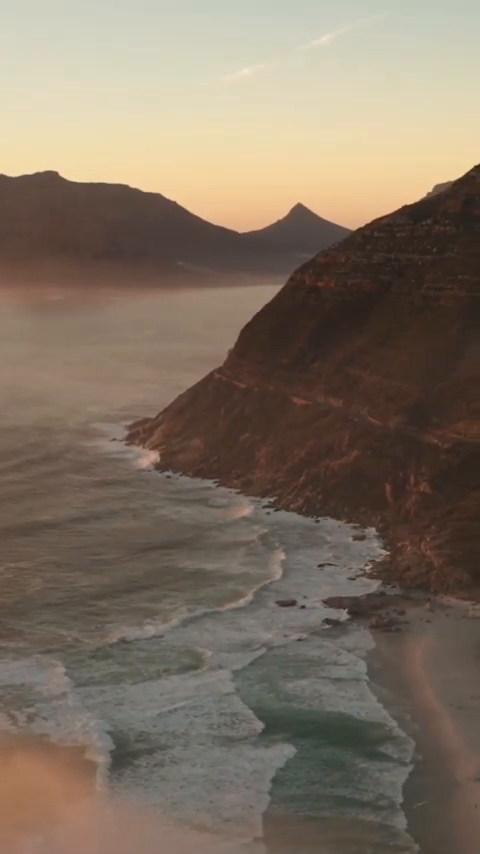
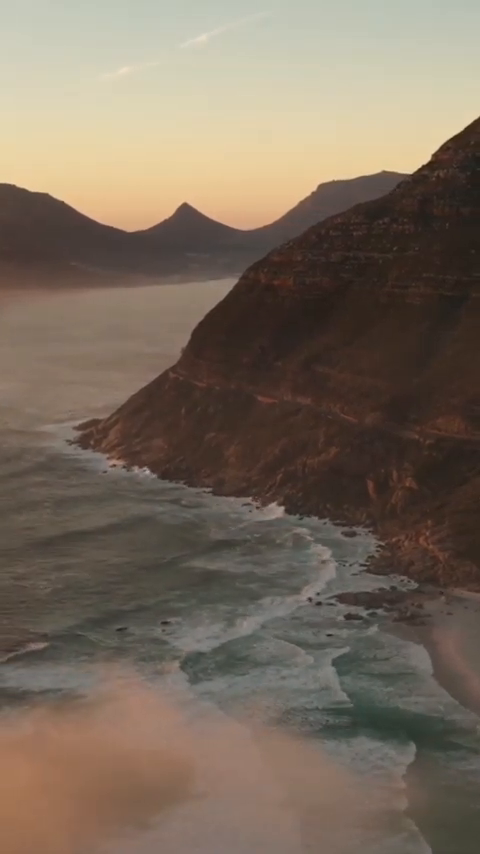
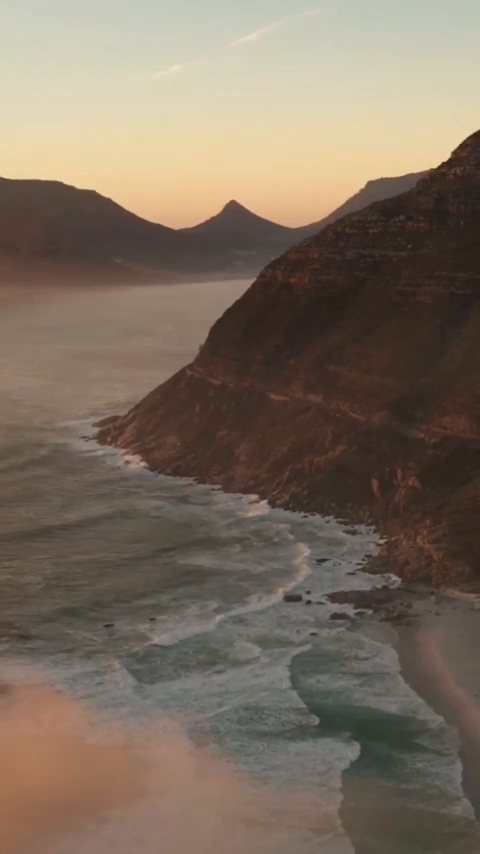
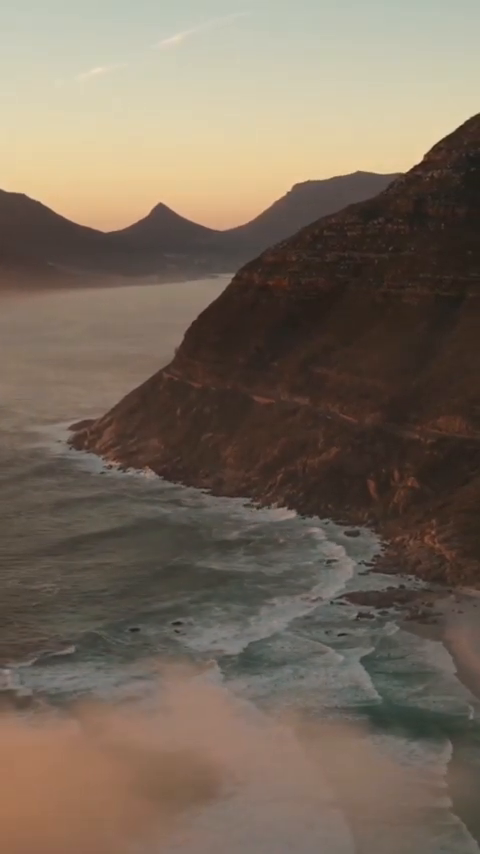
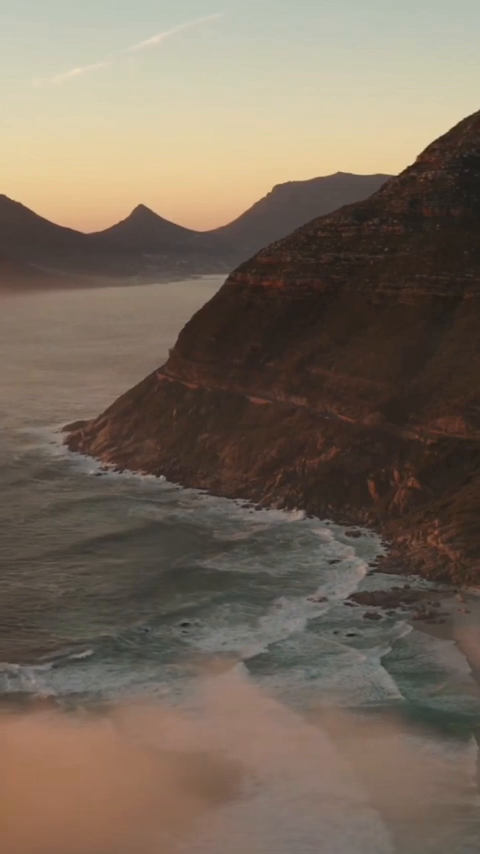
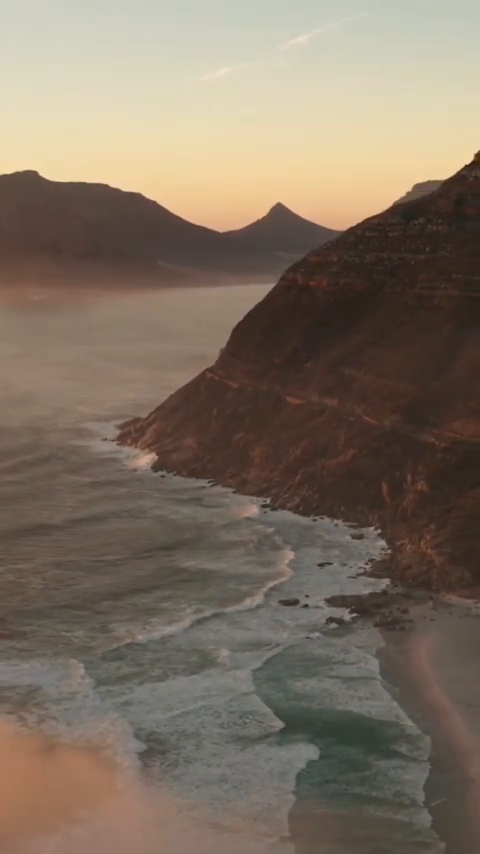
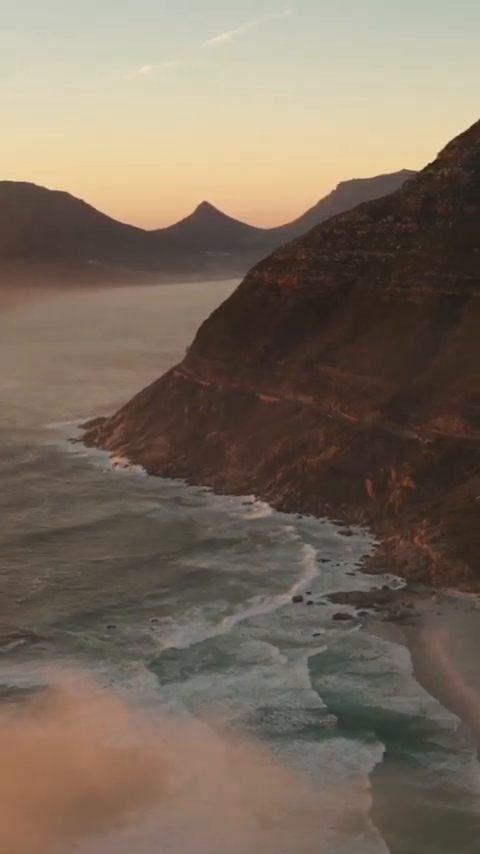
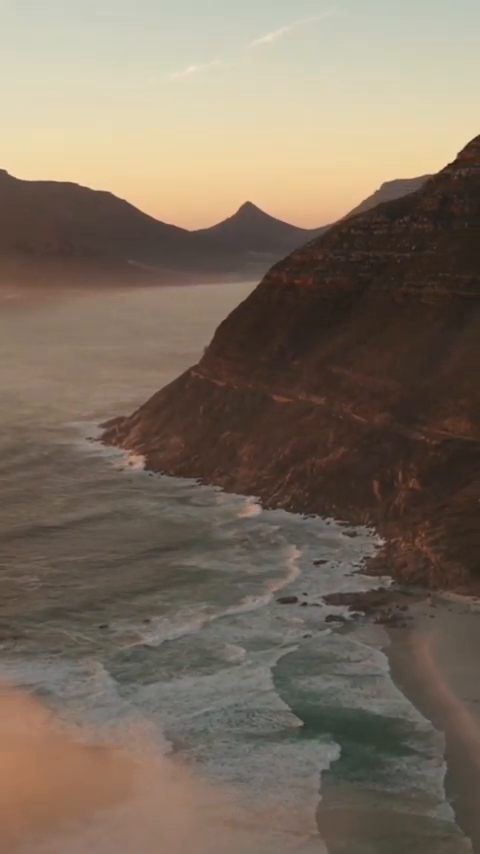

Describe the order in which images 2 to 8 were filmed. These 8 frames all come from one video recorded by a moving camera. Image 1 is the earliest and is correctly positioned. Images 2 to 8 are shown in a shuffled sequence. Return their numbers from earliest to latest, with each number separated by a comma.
6, 8, 3, 7, 2, 4, 5
